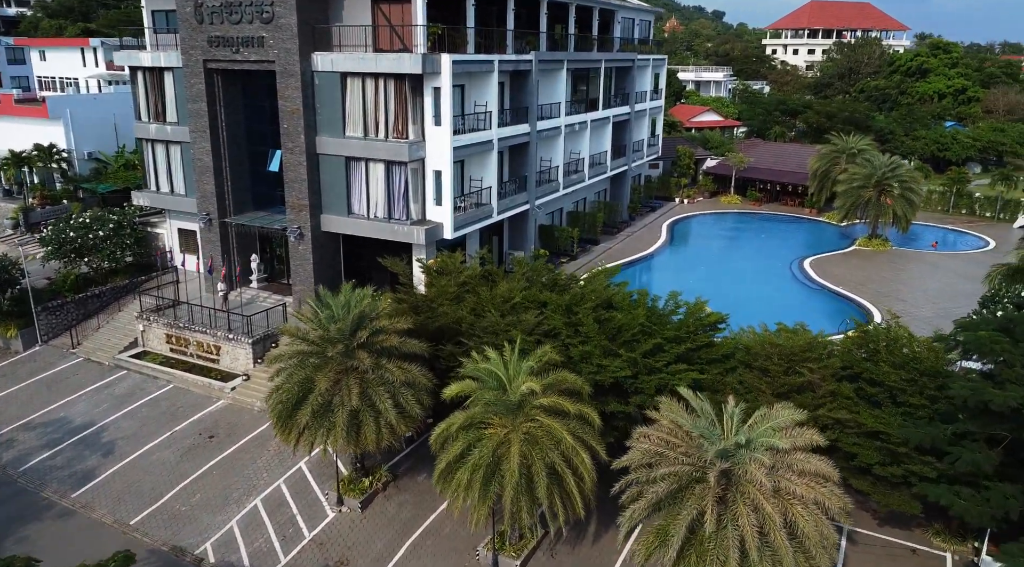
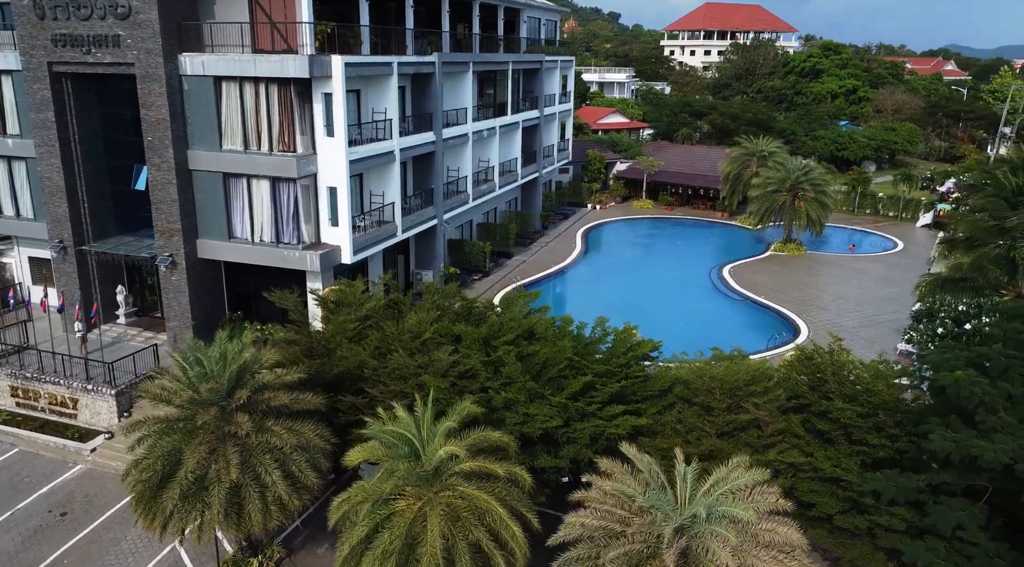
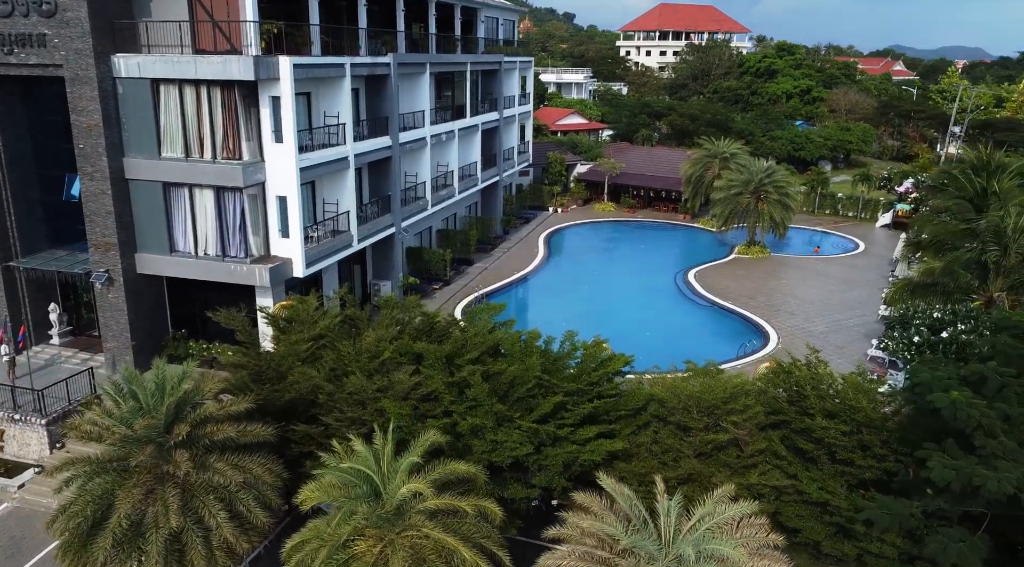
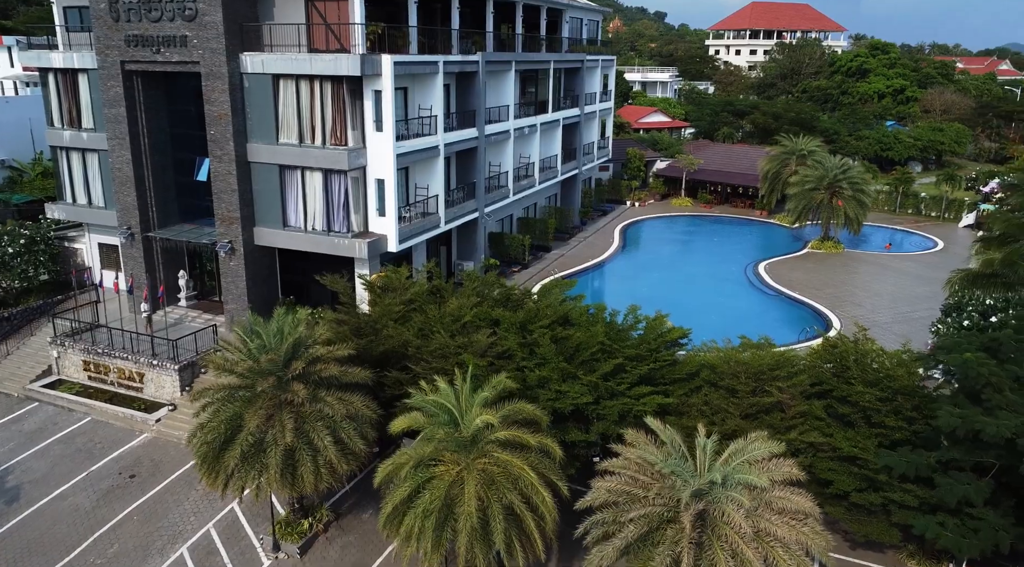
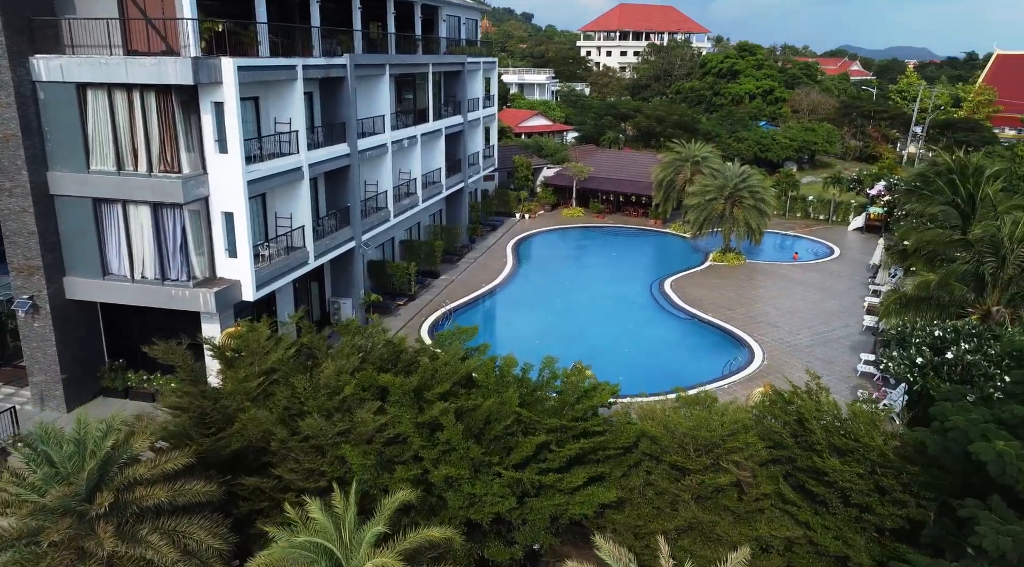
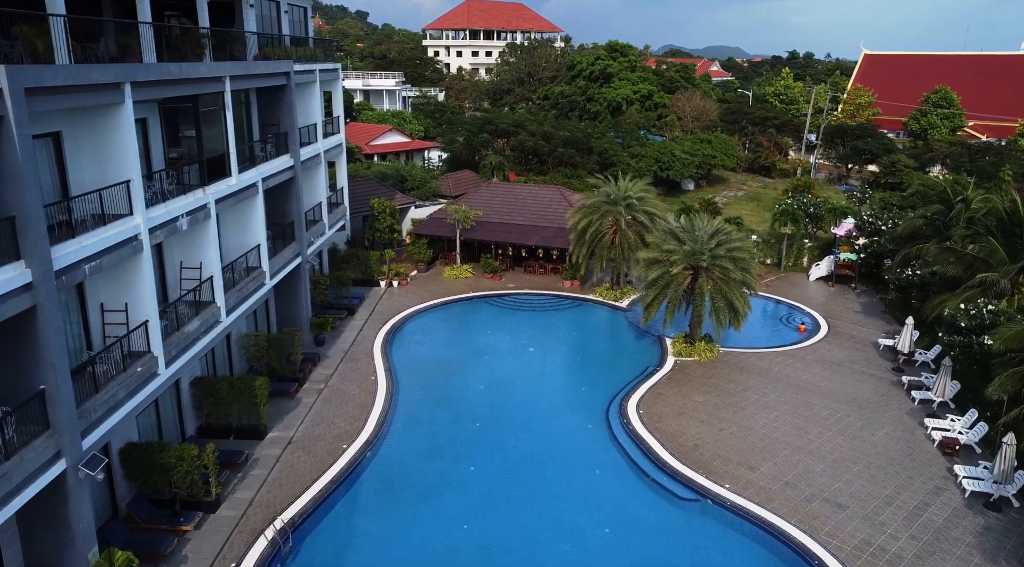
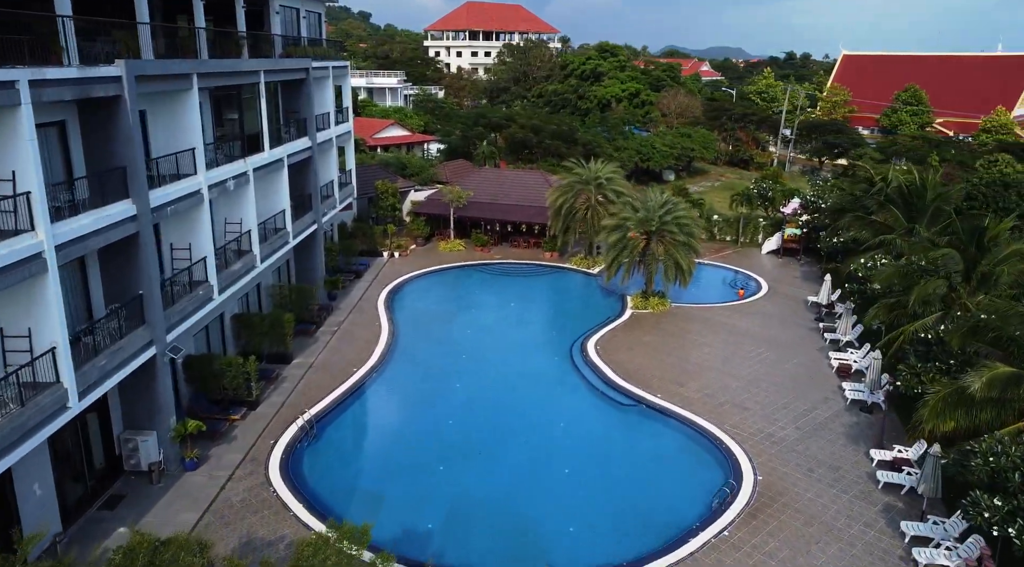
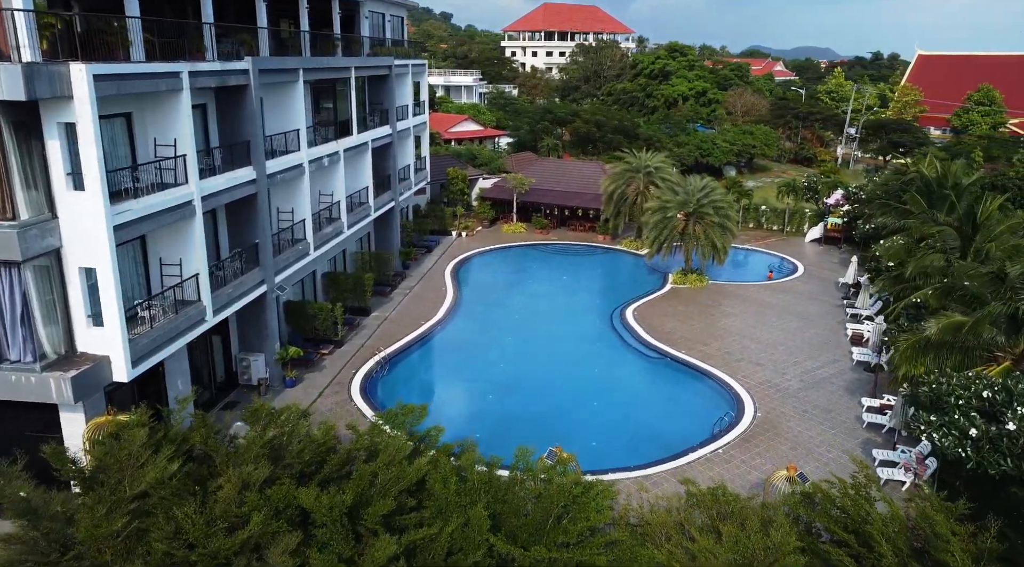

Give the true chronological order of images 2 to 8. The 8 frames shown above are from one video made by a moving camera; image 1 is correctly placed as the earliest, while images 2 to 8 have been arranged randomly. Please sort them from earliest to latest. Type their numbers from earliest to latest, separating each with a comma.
4, 2, 3, 5, 8, 7, 6
